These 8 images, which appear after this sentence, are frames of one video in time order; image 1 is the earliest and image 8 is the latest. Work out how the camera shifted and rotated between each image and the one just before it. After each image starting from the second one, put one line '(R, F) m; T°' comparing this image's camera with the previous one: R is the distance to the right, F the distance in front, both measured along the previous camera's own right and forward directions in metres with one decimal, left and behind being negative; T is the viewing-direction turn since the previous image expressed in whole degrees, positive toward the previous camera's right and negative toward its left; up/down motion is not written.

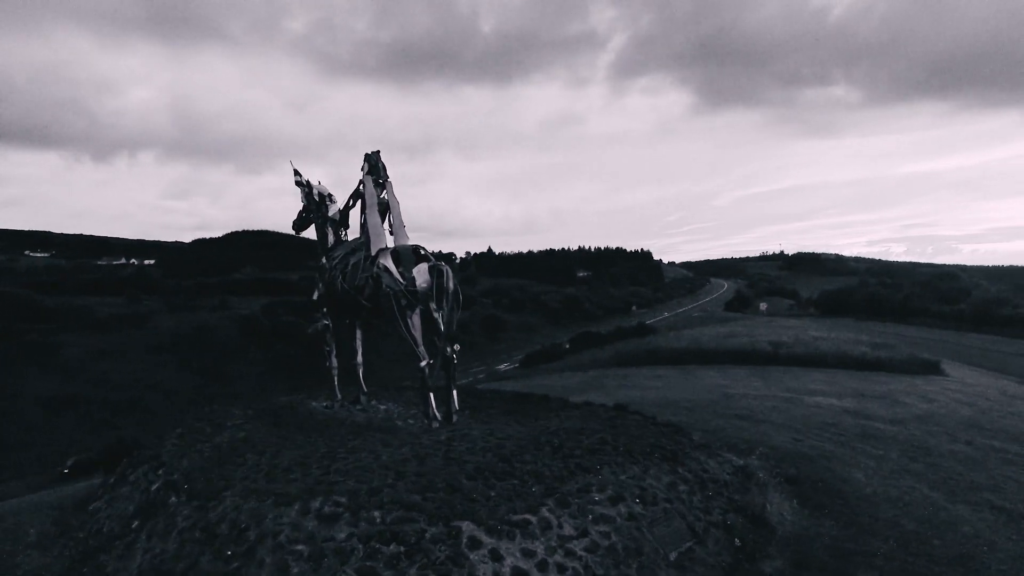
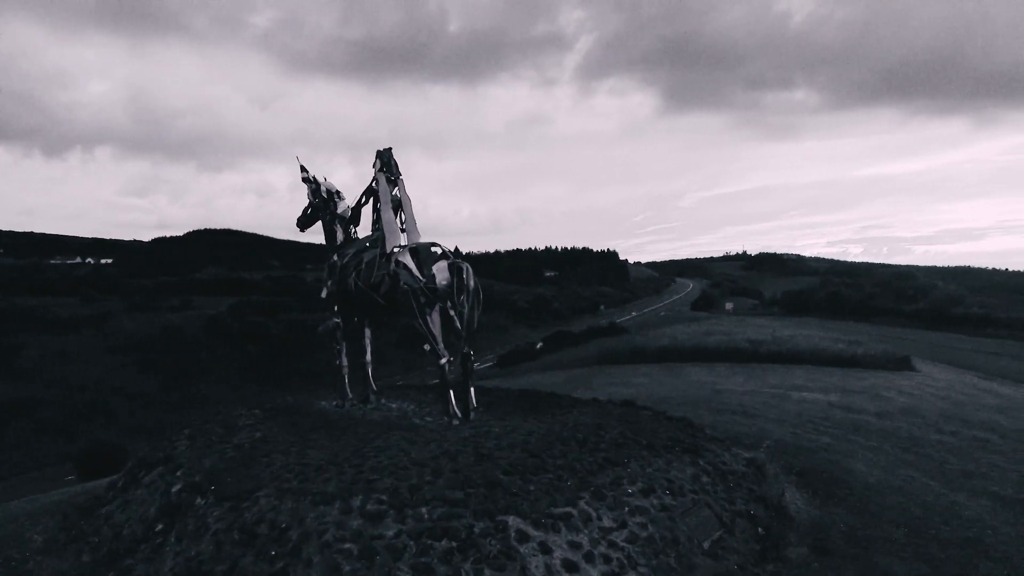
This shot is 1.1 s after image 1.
(-0.8, 0.0) m; +3°
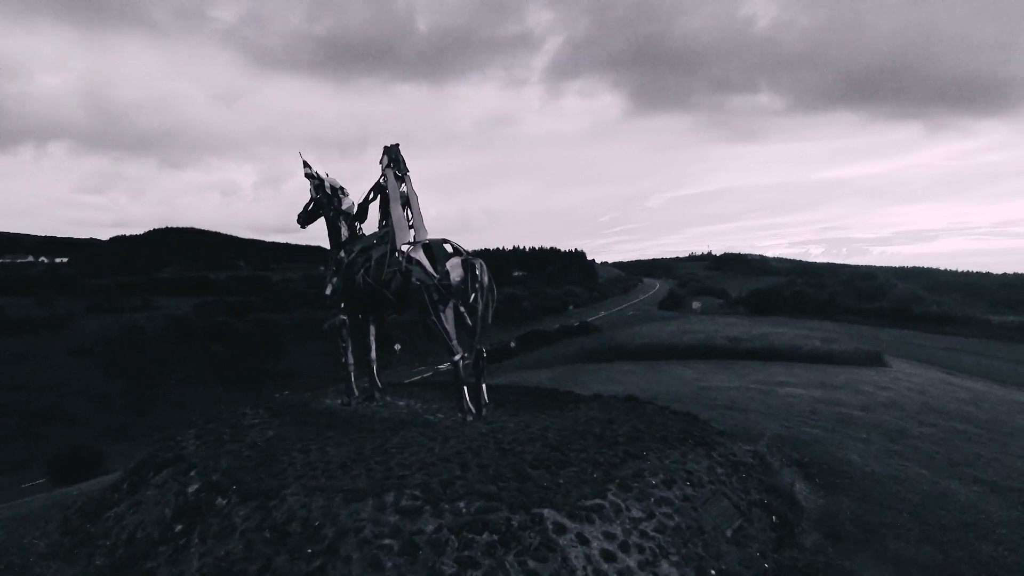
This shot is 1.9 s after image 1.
(-0.7, 0.0) m; +3°
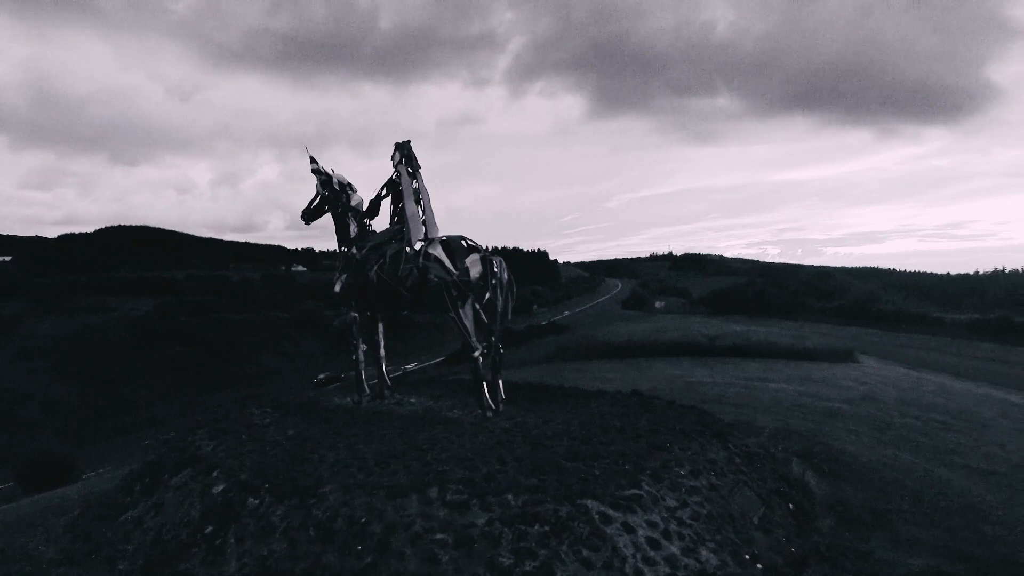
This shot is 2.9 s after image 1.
(-0.9, -0.1) m; +3°
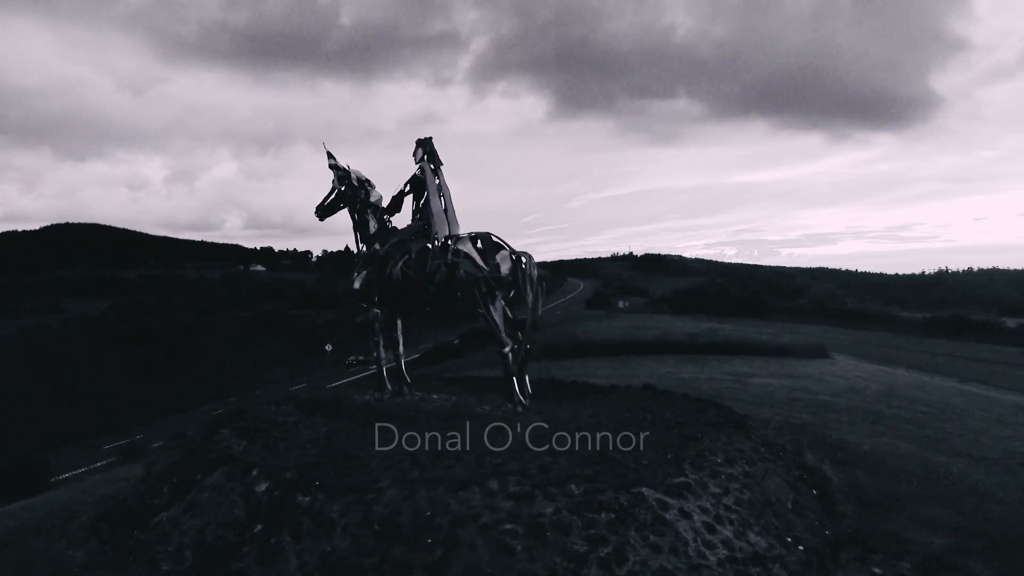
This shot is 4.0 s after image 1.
(-1.1, -0.1) m; +3°
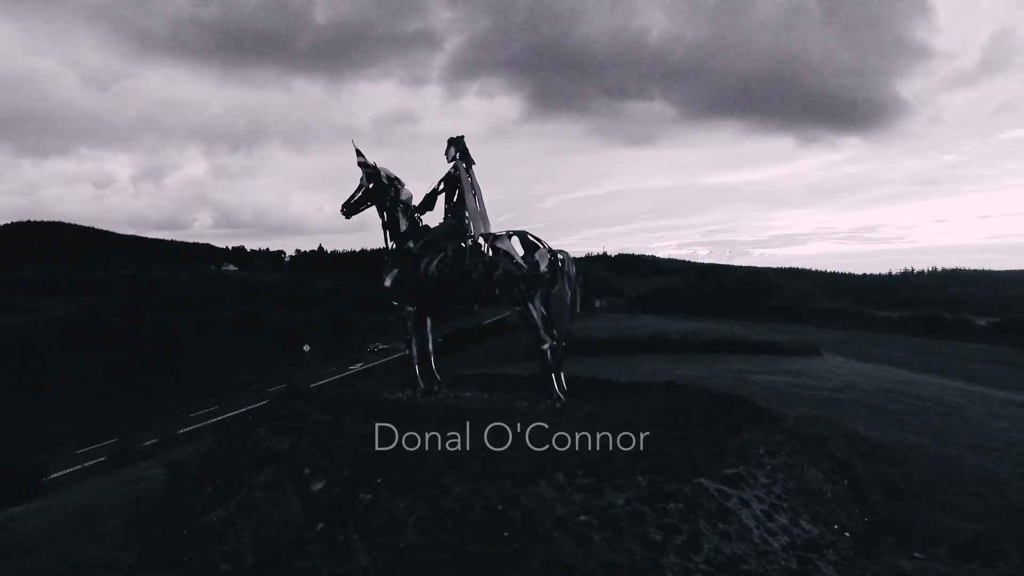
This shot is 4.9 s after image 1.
(-1.1, -0.1) m; +2°
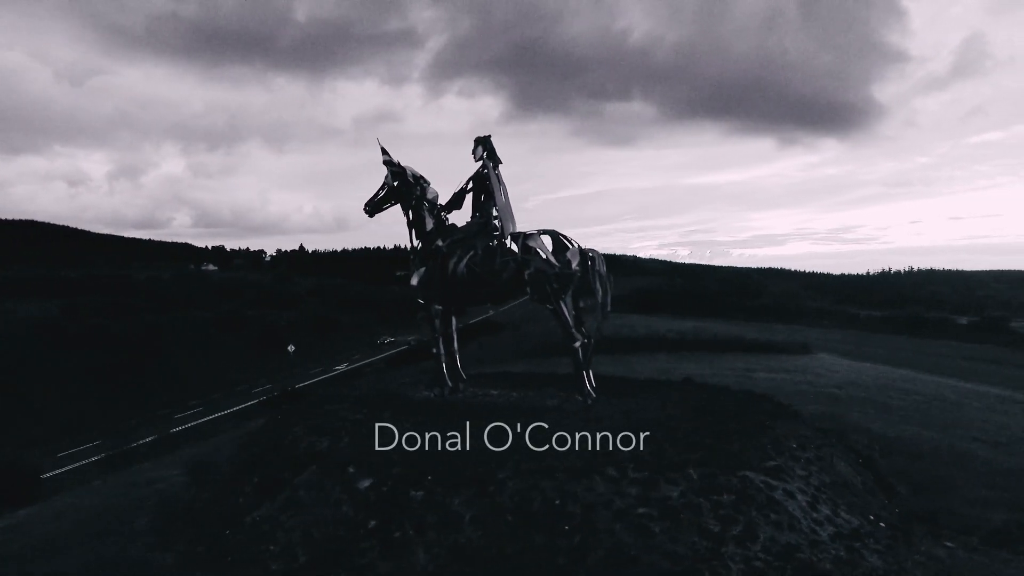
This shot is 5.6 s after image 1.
(-0.8, -0.1) m; +2°
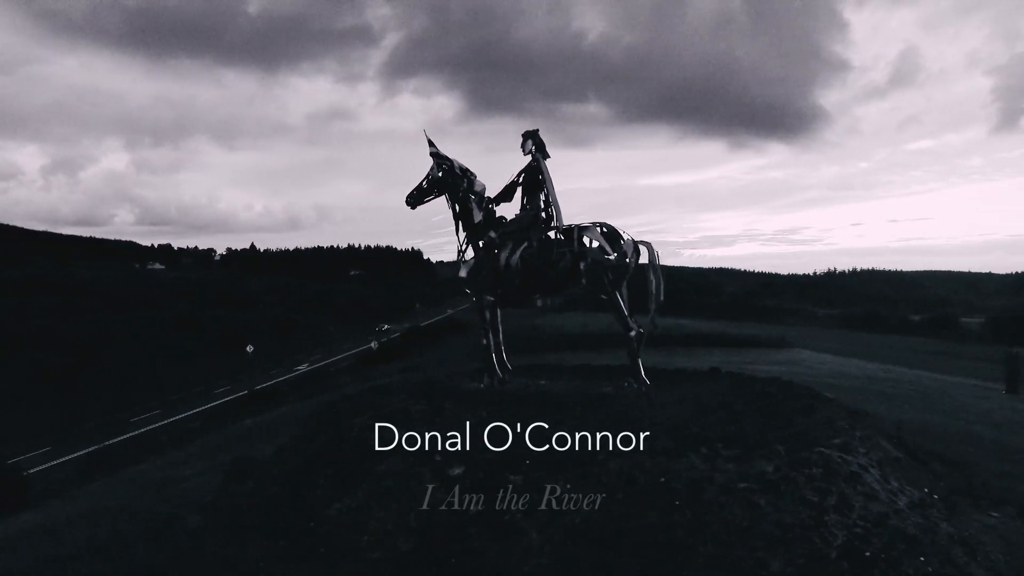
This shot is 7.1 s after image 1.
(-1.8, -0.2) m; +4°
